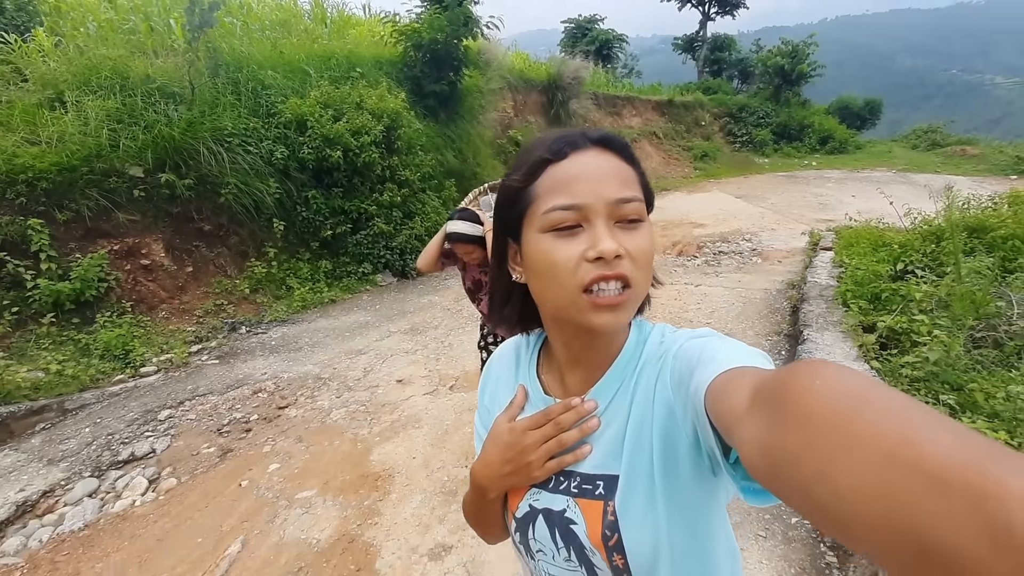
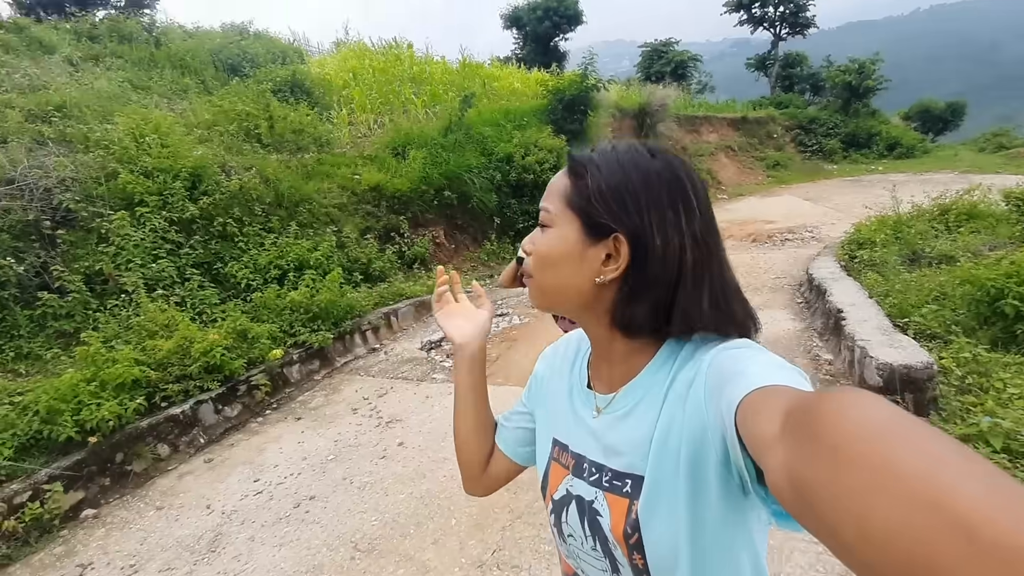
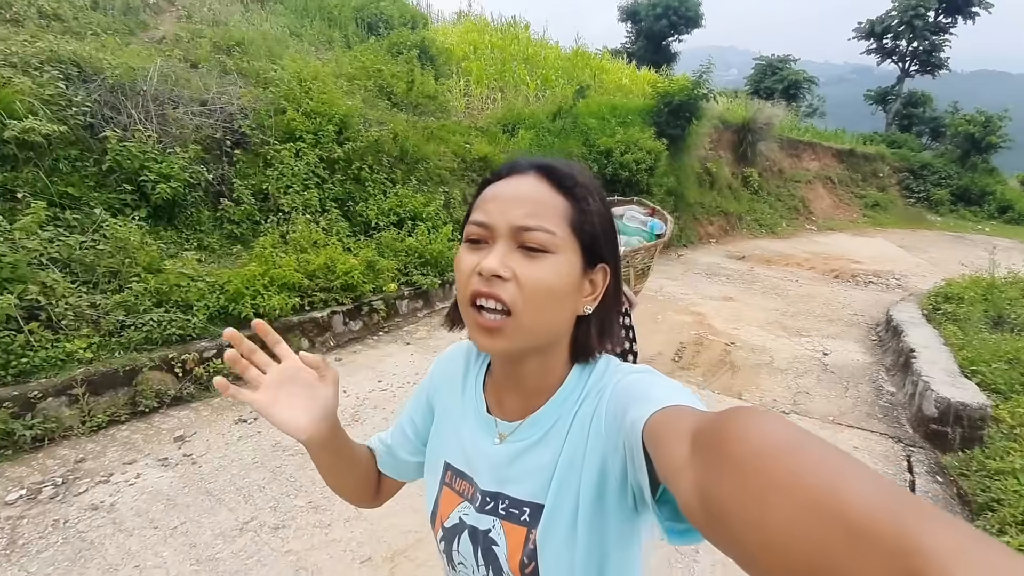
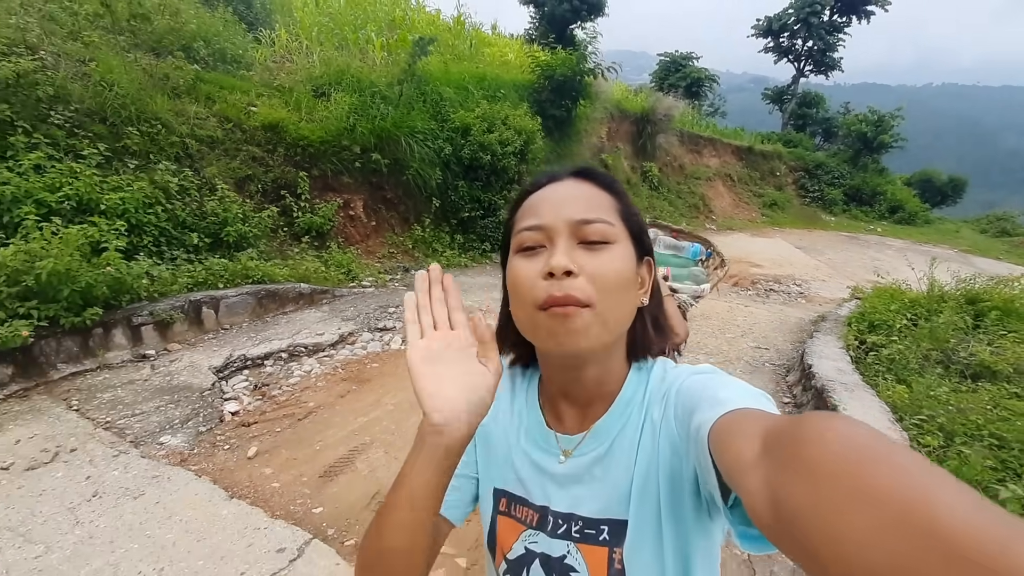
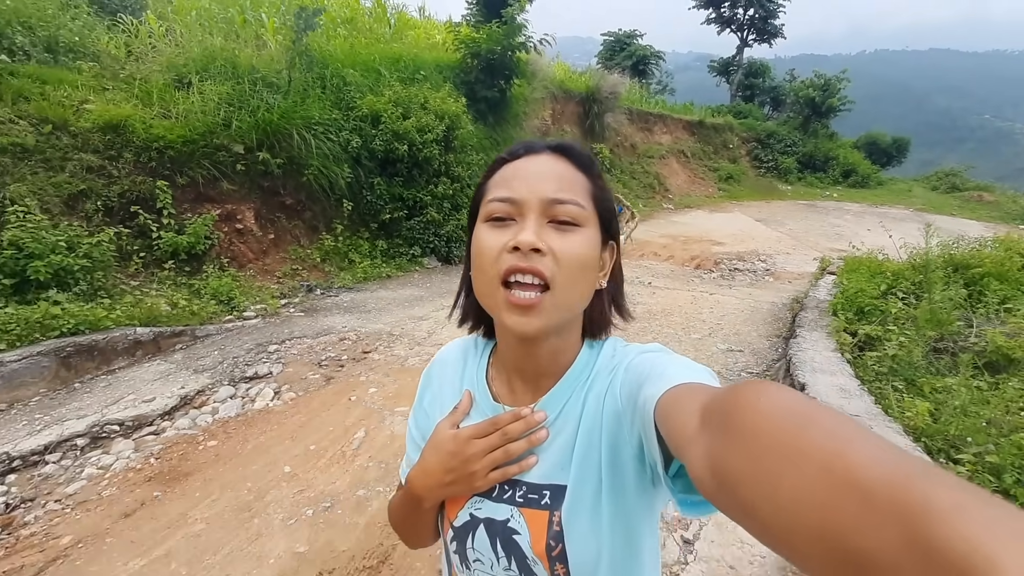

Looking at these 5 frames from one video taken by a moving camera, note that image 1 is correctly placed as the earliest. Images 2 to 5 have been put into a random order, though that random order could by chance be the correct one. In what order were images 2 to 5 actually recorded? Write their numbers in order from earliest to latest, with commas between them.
5, 4, 2, 3
